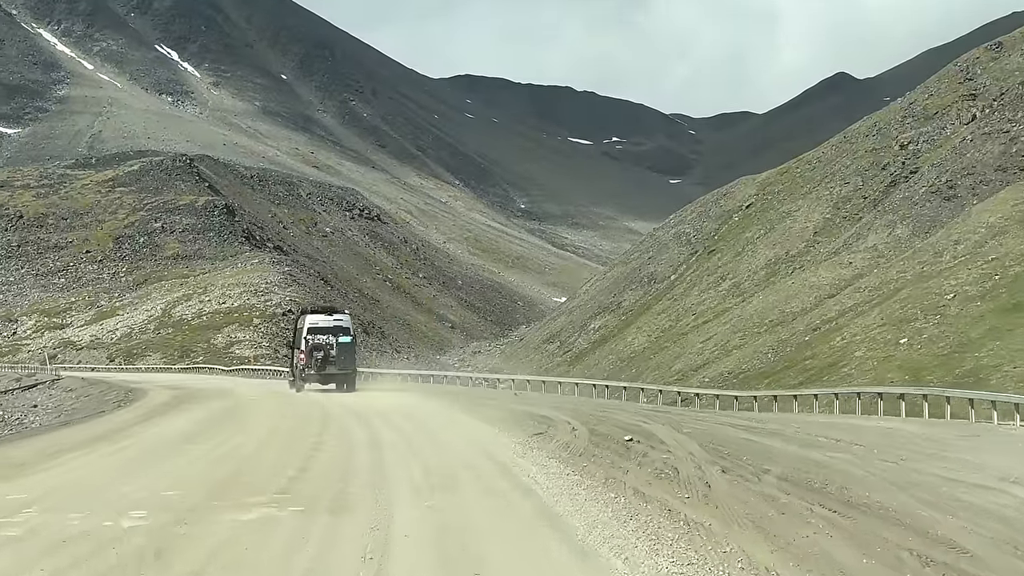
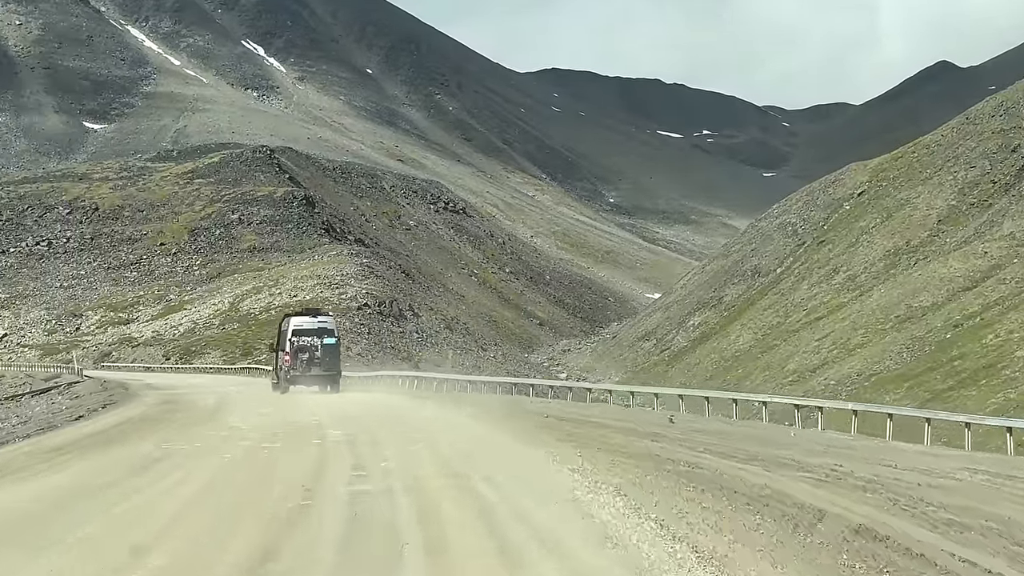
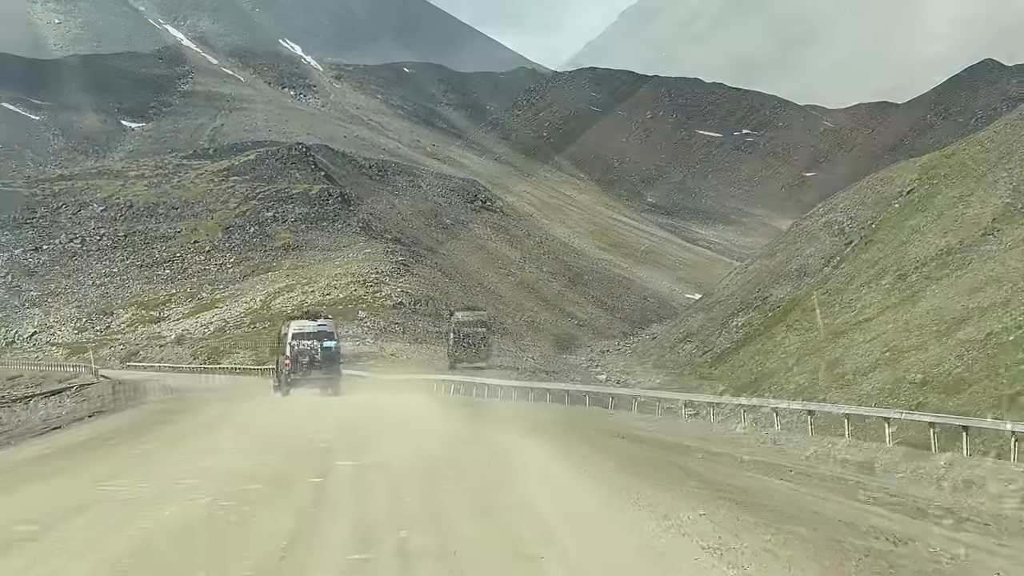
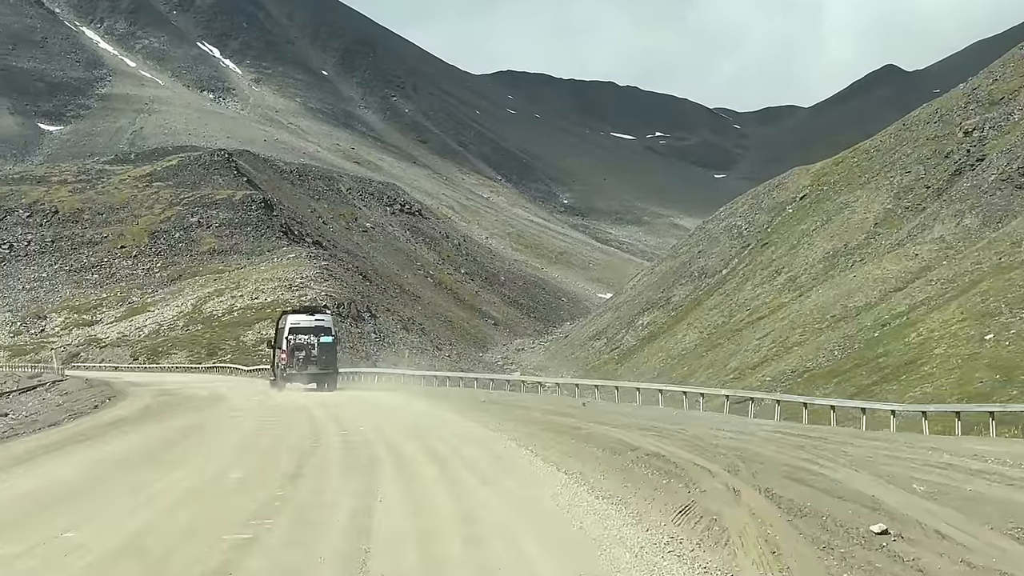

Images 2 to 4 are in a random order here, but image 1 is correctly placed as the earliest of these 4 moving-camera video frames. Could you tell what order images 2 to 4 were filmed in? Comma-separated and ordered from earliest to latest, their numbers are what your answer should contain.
4, 2, 3
